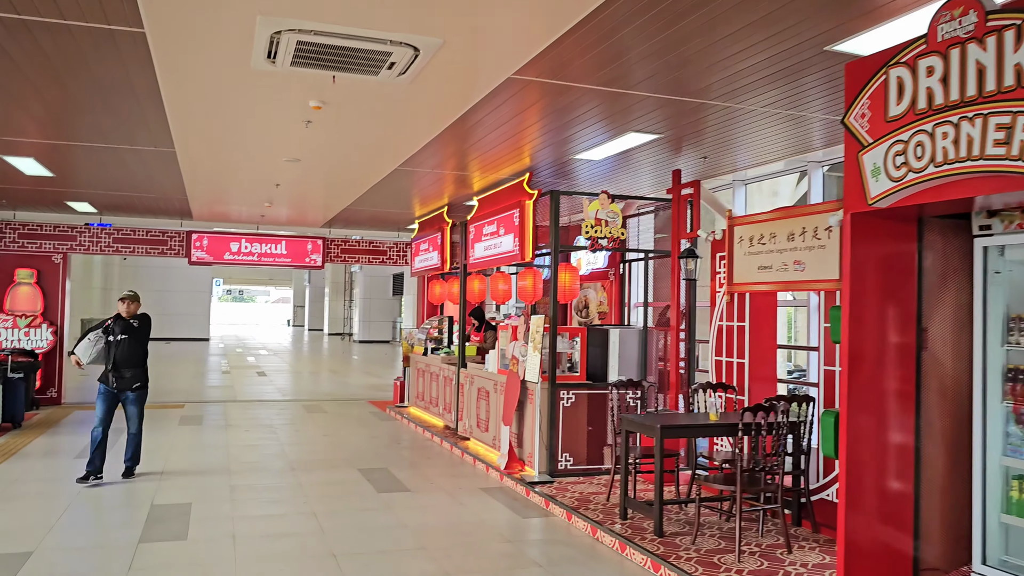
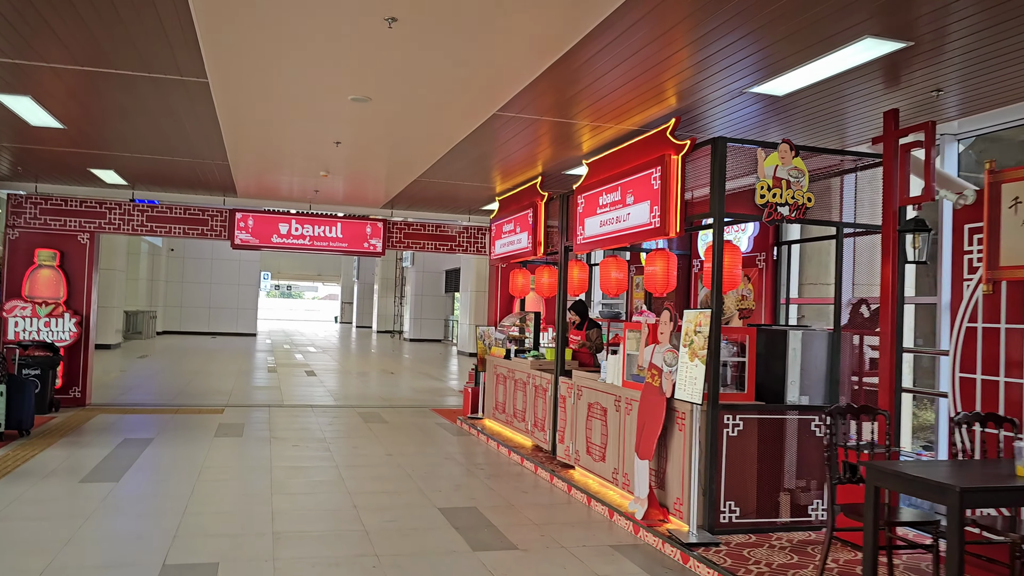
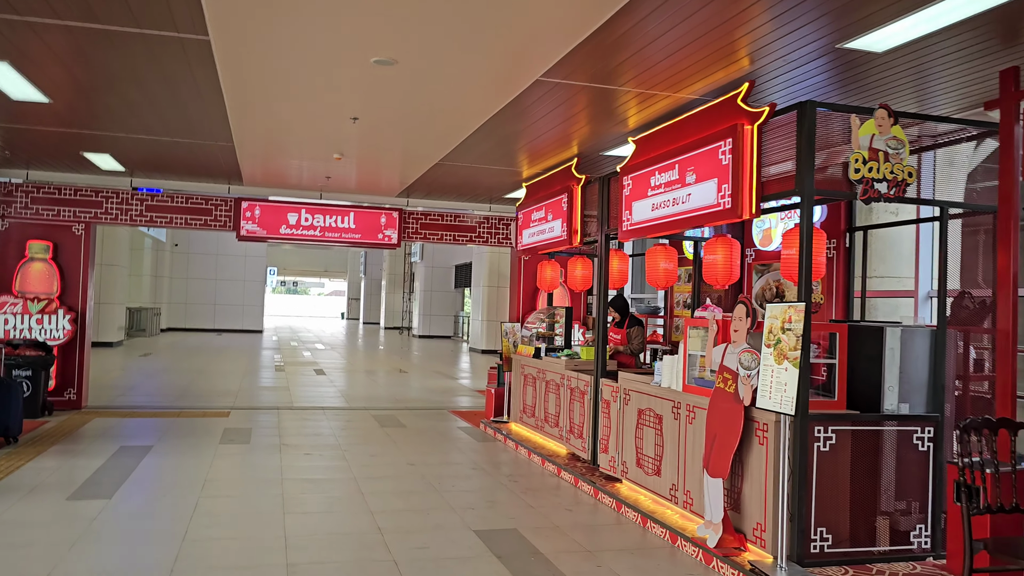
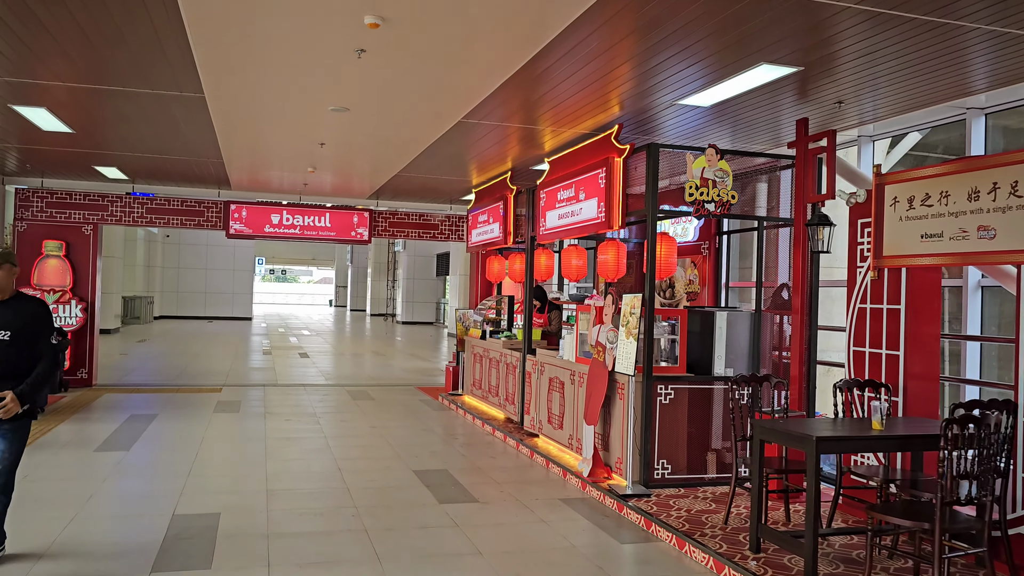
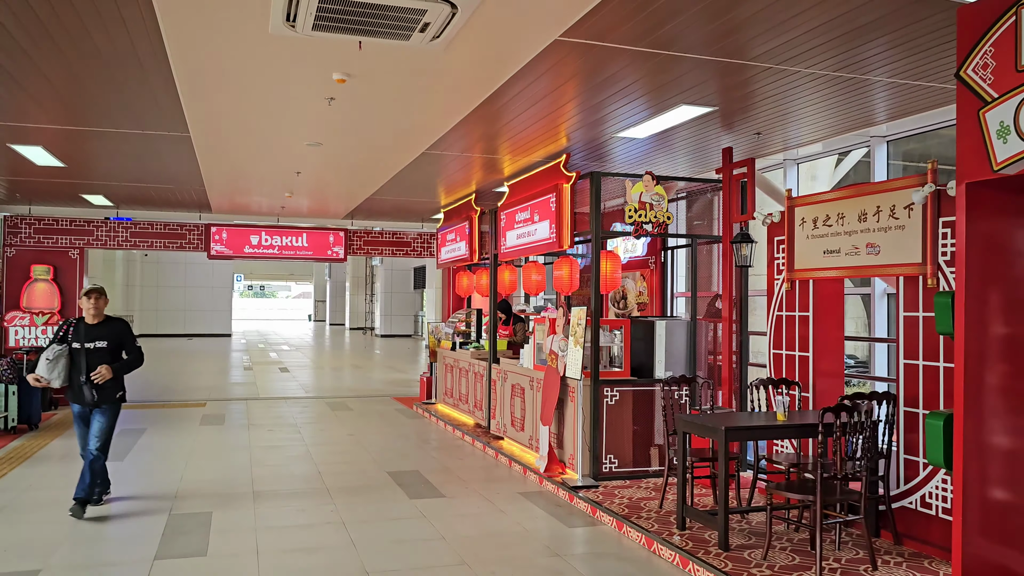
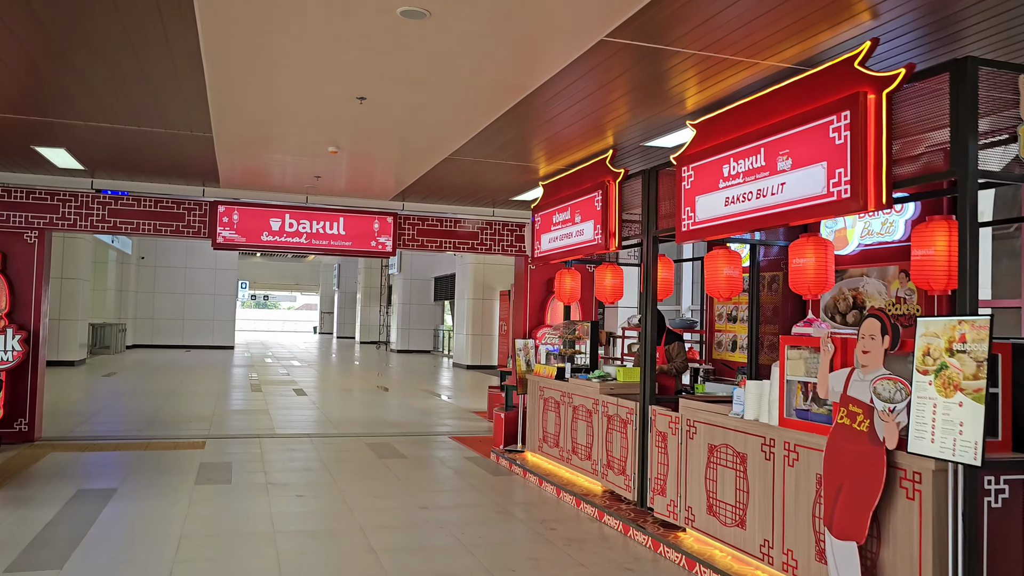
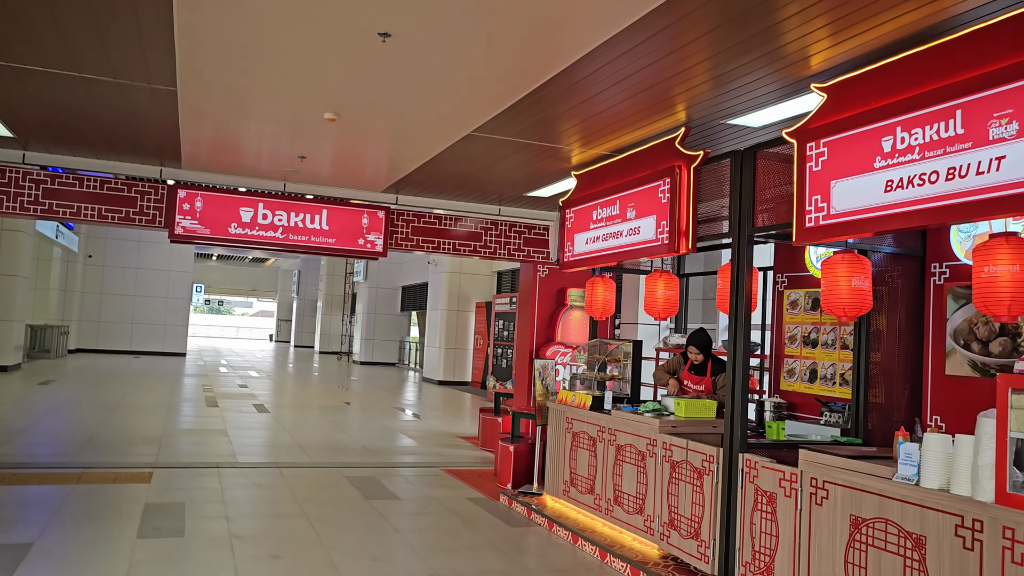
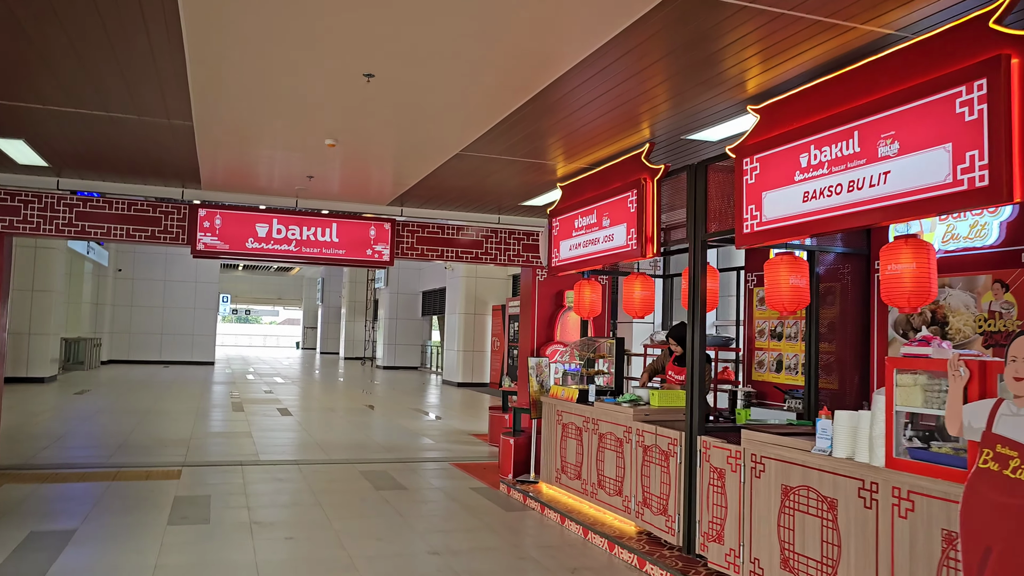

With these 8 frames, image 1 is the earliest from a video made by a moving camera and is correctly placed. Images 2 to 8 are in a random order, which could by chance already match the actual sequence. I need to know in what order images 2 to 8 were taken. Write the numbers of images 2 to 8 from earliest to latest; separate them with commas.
5, 4, 2, 3, 6, 8, 7
